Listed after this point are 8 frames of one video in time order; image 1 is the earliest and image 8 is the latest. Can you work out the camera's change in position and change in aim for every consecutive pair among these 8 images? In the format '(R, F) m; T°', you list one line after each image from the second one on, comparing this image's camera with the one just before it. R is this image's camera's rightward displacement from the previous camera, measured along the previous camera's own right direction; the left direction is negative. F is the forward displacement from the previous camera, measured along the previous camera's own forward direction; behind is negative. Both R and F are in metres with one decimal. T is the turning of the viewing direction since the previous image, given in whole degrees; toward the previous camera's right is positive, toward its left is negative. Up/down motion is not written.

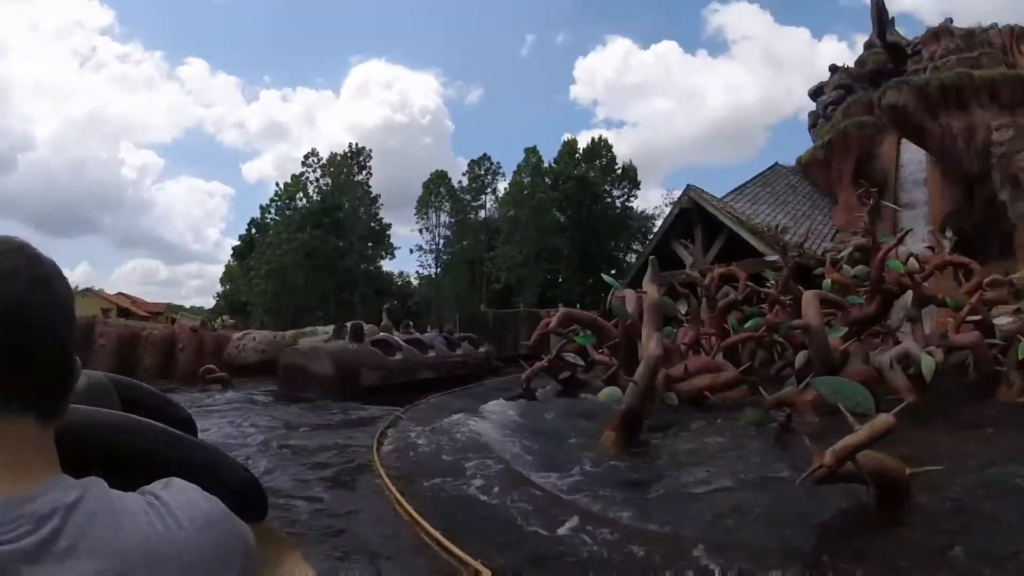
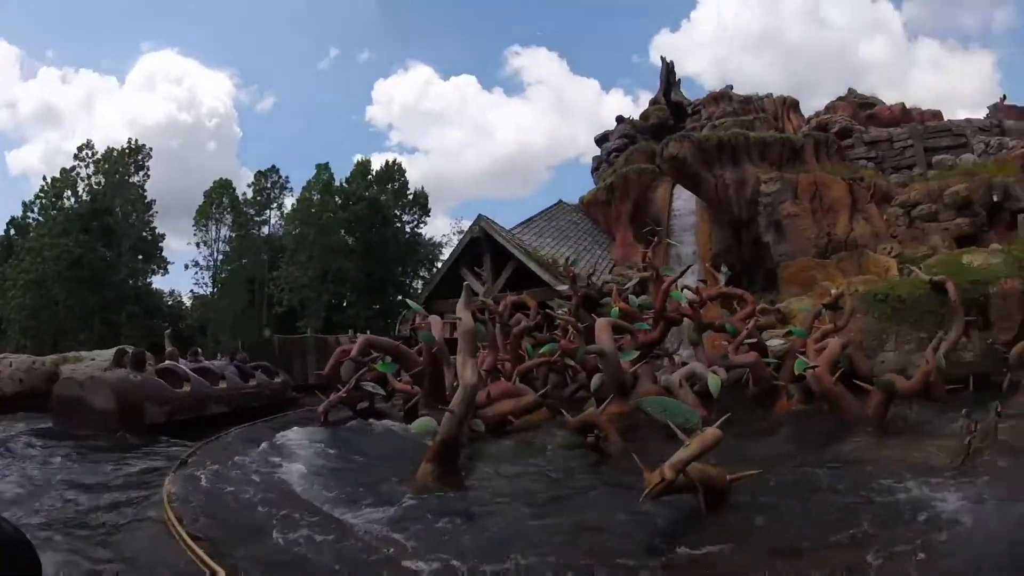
(-0.5, +0.3) m; +19°
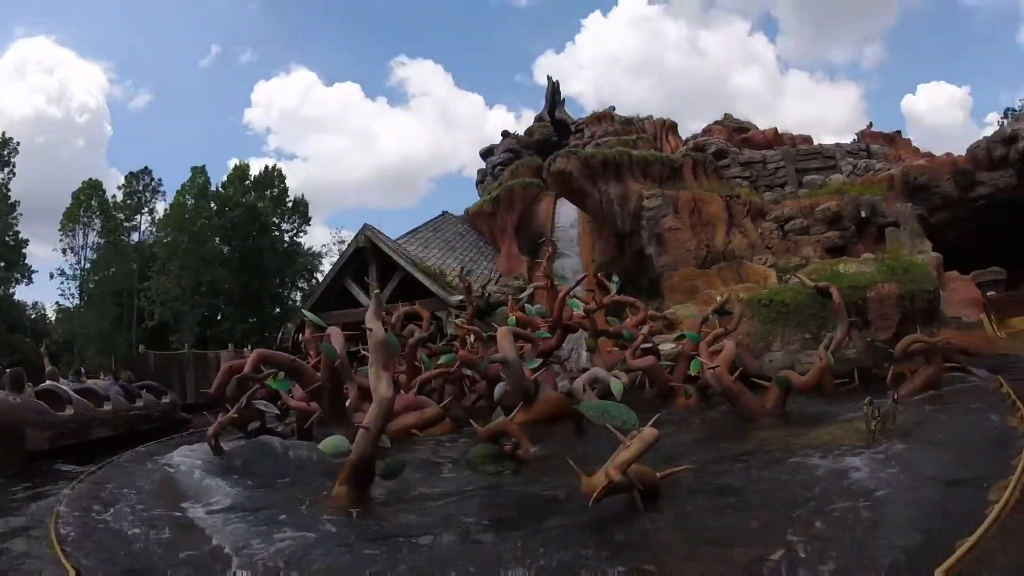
(-0.6, 0.0) m; +11°
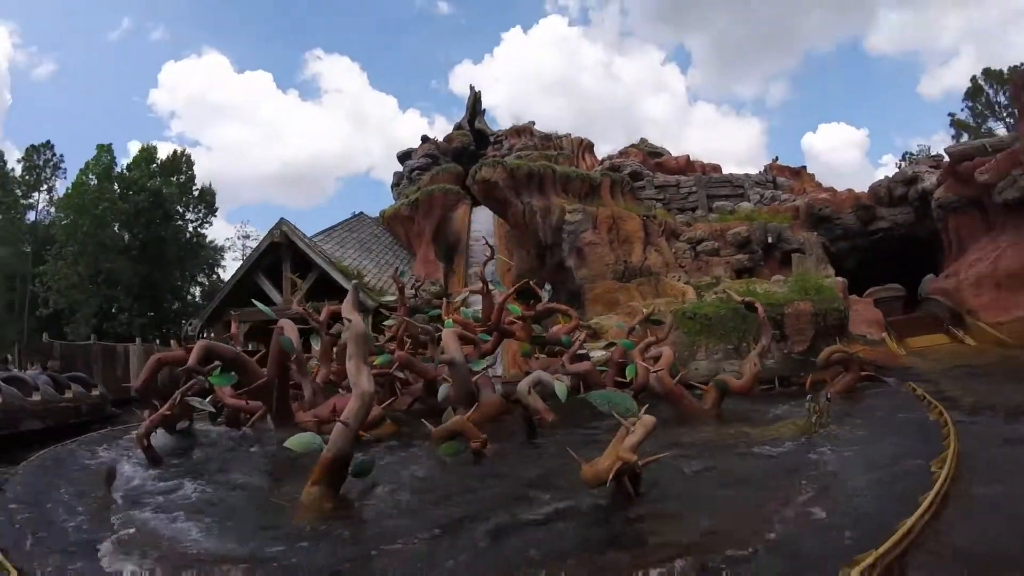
(-0.6, -0.1) m; +9°
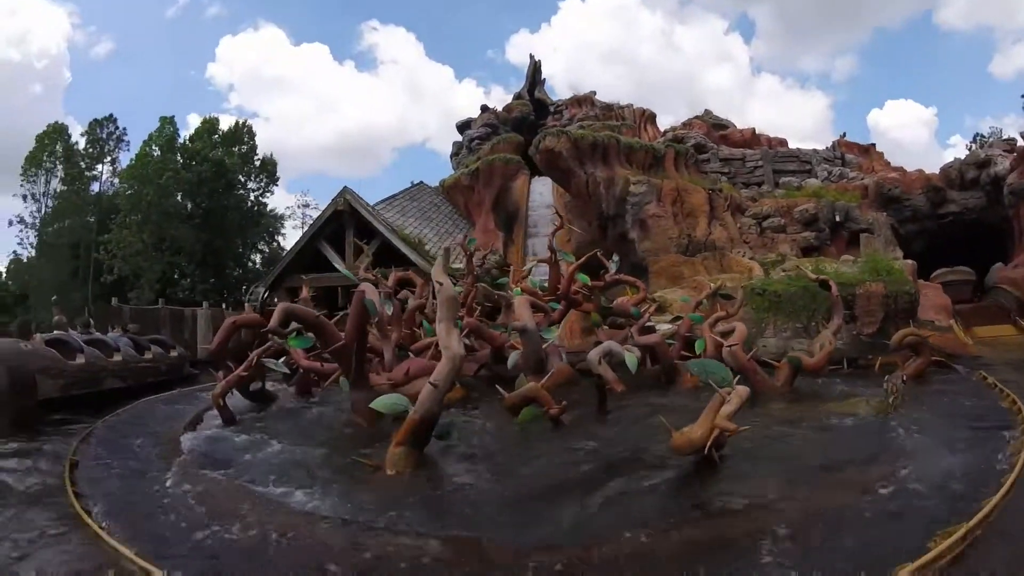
(-0.2, -0.2) m; -4°
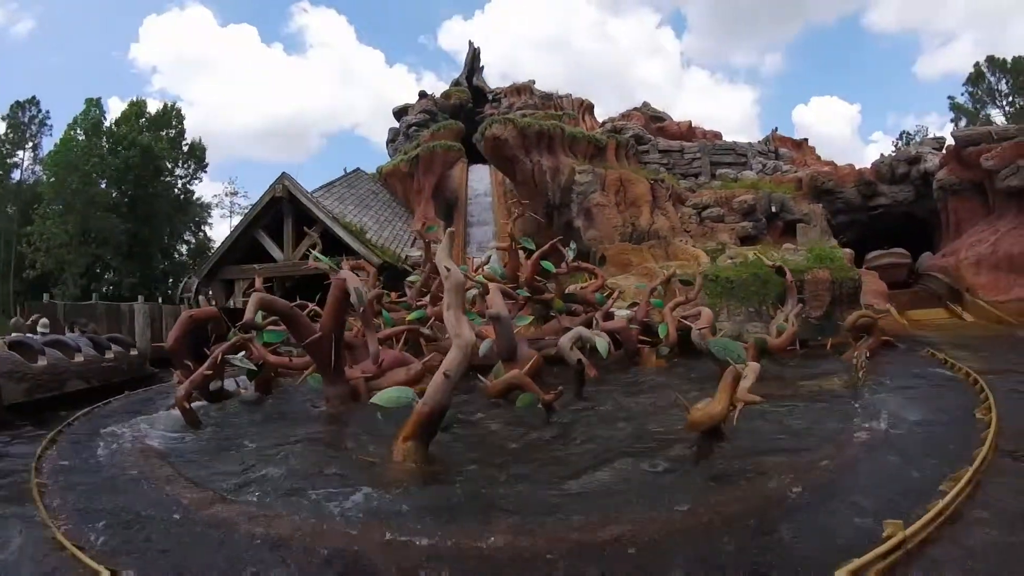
(-0.5, 0.0) m; +6°
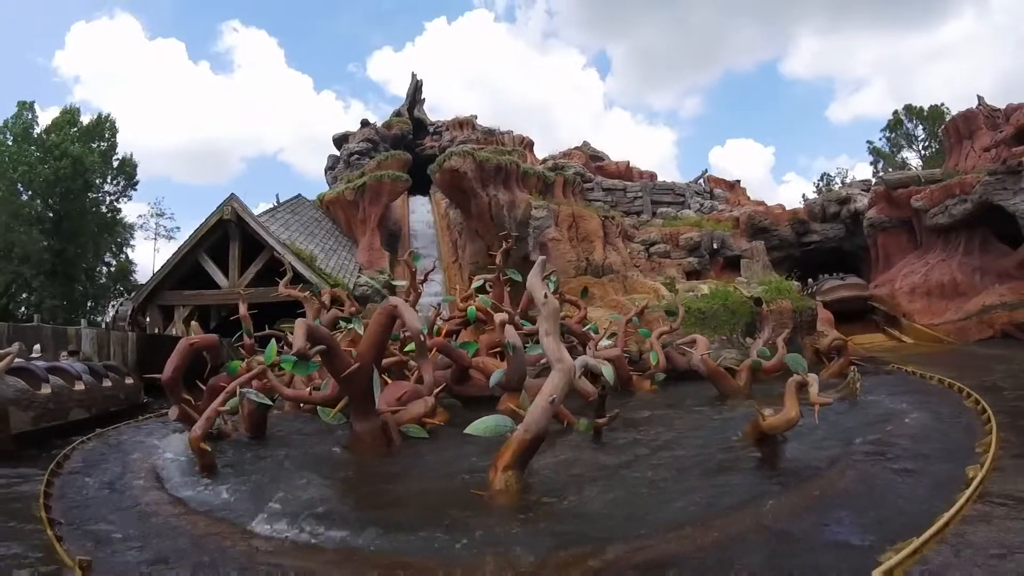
(-1.2, -0.2) m; +8°
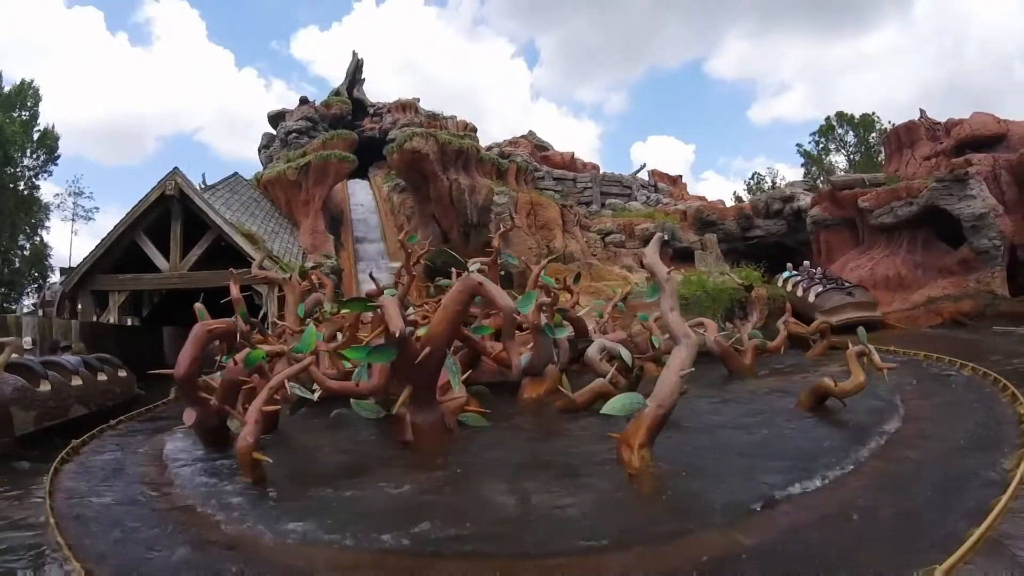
(-1.6, -0.1) m; +9°
